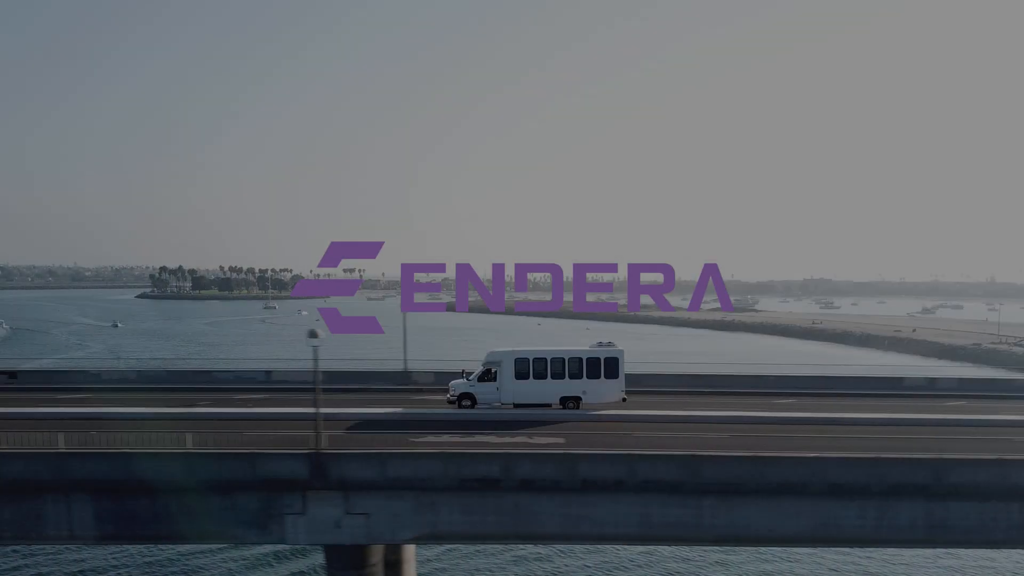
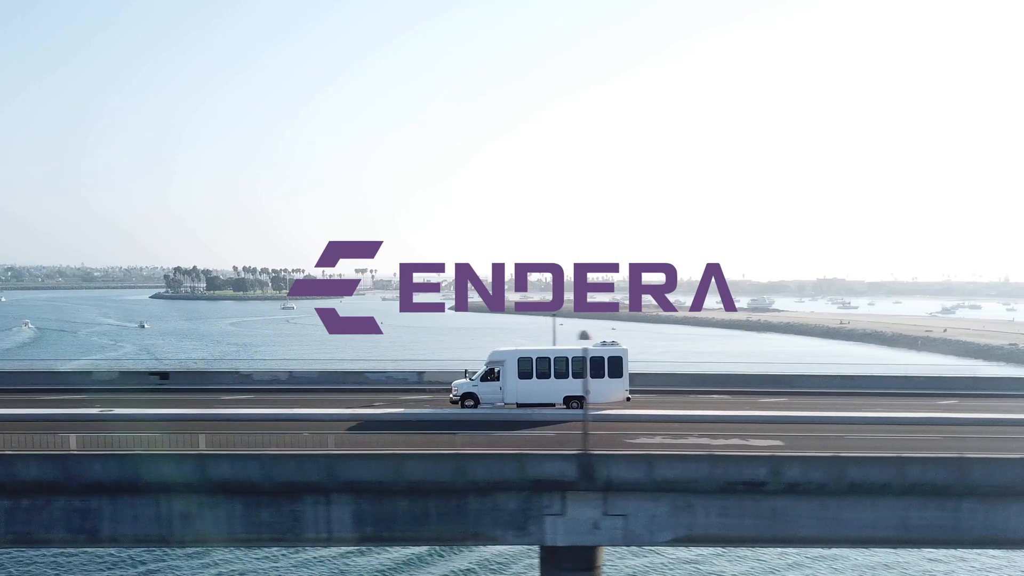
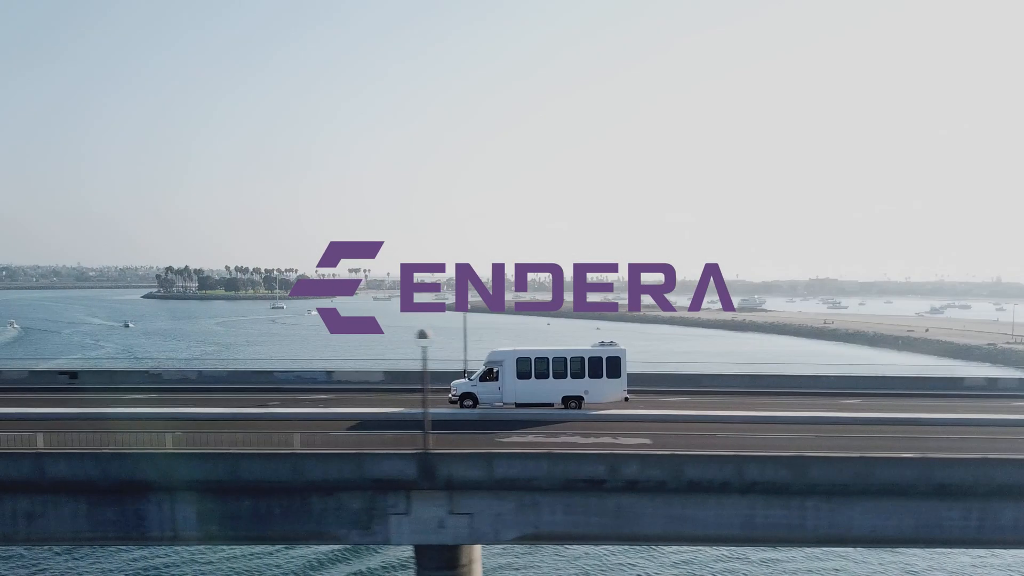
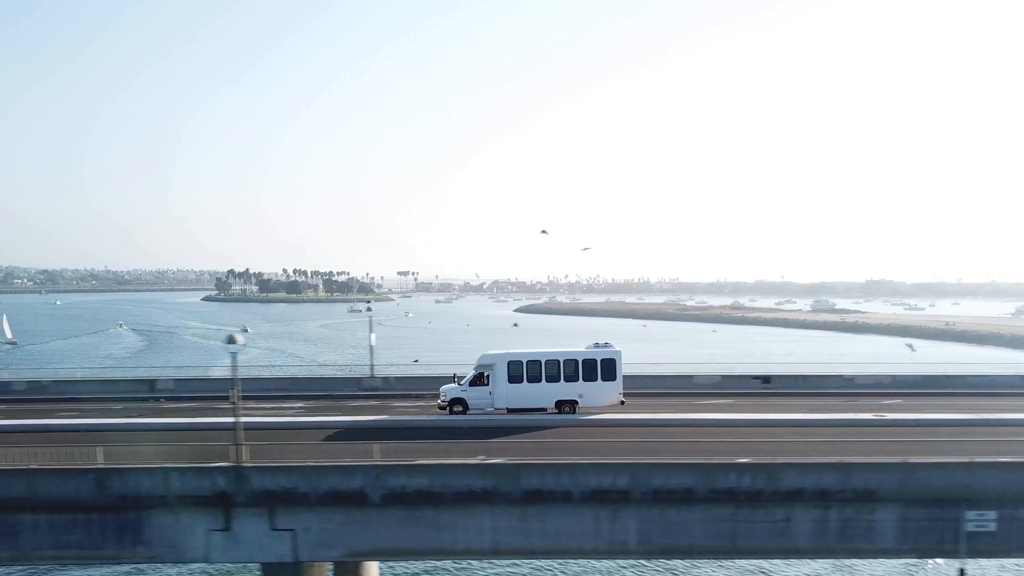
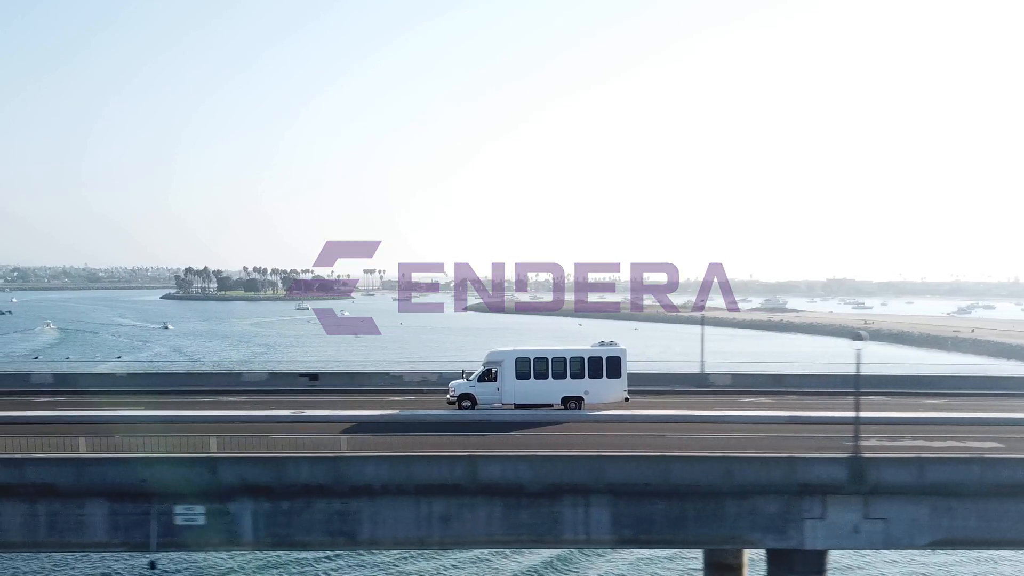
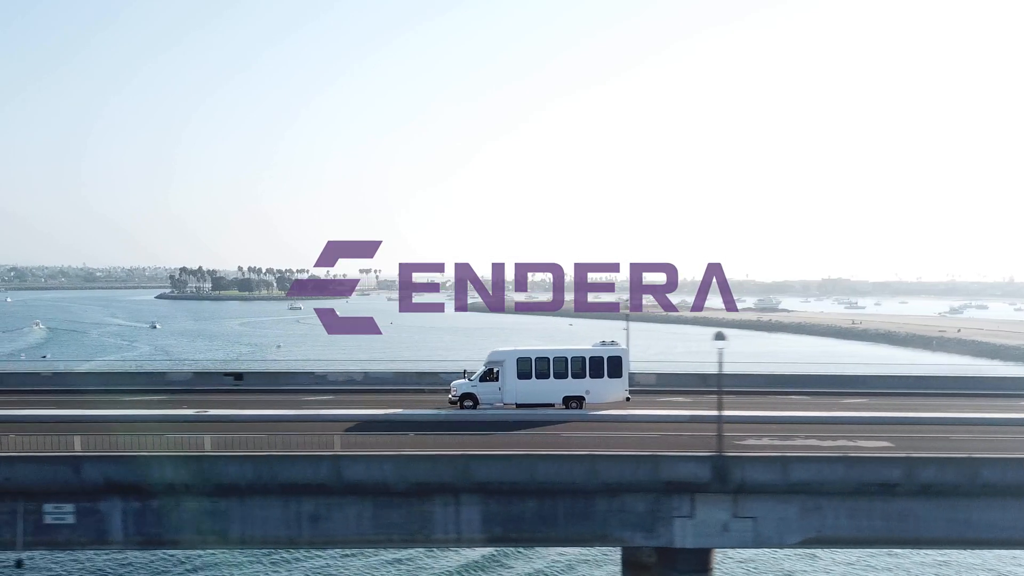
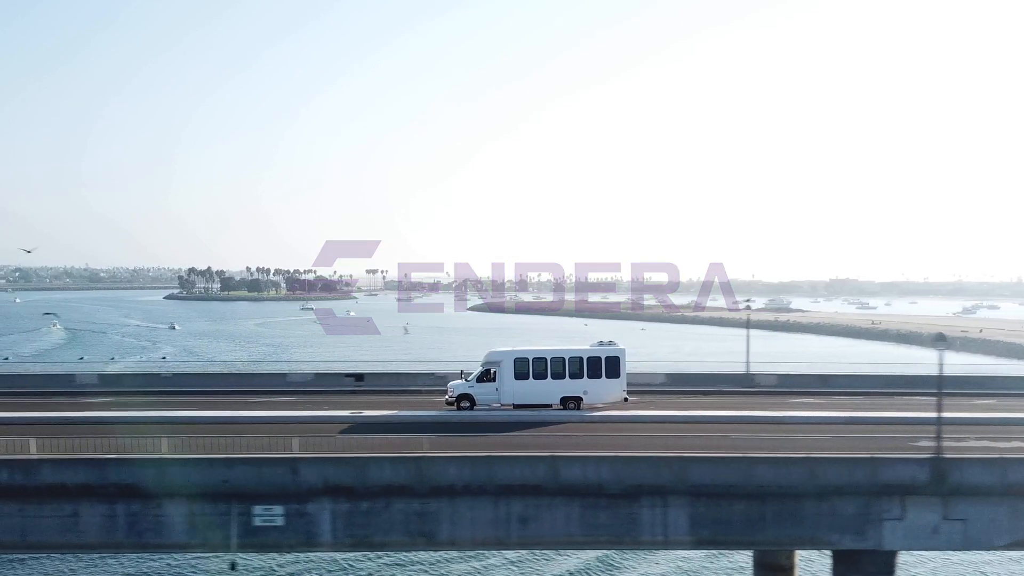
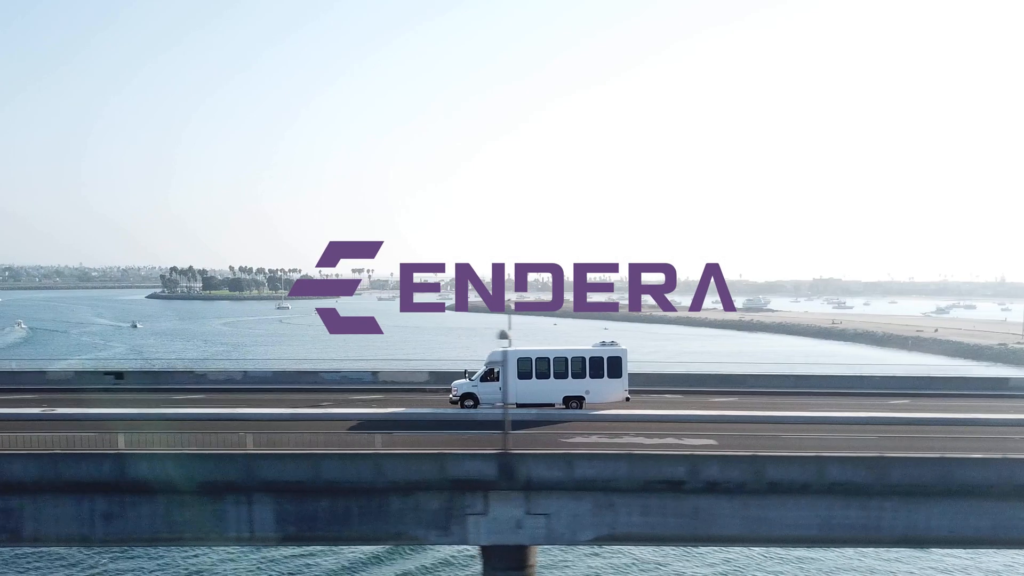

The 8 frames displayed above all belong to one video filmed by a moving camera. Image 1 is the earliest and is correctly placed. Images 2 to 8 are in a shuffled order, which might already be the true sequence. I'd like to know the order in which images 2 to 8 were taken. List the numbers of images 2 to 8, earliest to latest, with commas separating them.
3, 8, 2, 6, 5, 7, 4
